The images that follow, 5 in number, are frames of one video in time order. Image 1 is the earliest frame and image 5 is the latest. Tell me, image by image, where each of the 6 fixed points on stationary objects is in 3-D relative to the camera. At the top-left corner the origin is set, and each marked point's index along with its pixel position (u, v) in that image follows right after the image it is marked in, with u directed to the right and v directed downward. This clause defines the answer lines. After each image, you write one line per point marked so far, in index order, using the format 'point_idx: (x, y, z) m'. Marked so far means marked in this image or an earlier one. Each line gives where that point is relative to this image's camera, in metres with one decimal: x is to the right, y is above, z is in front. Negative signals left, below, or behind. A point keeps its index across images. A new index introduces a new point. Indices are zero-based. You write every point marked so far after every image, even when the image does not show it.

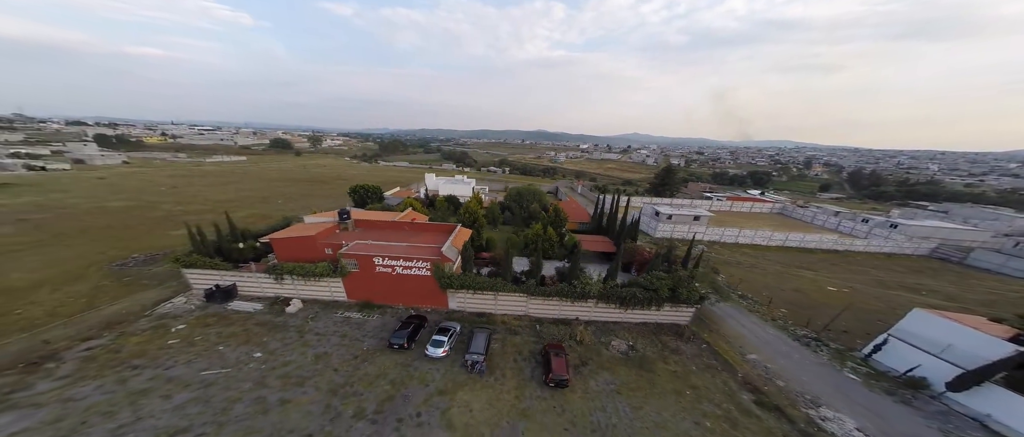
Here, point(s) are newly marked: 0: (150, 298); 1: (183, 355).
0: (-22.5, -5.1, +16.5) m
1: (-15.1, -6.7, +12.1) m
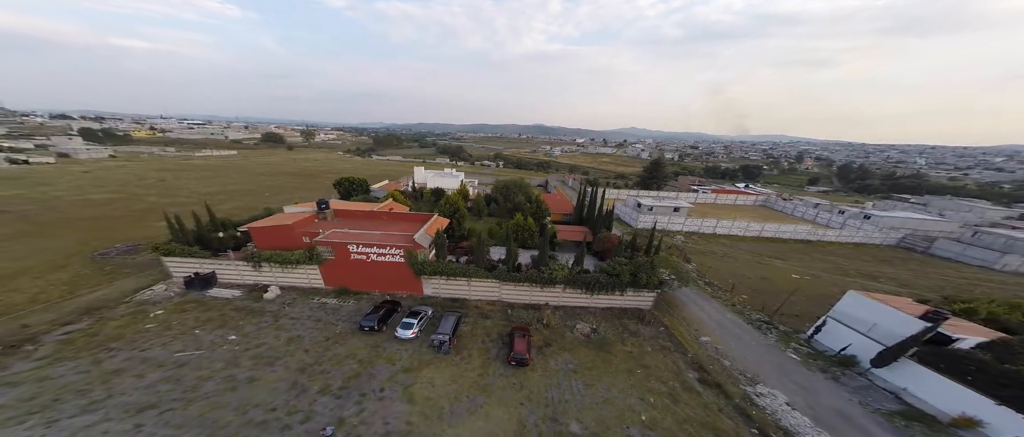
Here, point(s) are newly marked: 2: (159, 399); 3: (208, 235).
0: (-24.3, -4.5, +16.8) m
1: (-16.8, -6.1, +12.5) m
2: (-12.7, -6.9, +9.4) m
3: (-20.8, -1.2, +18.2) m
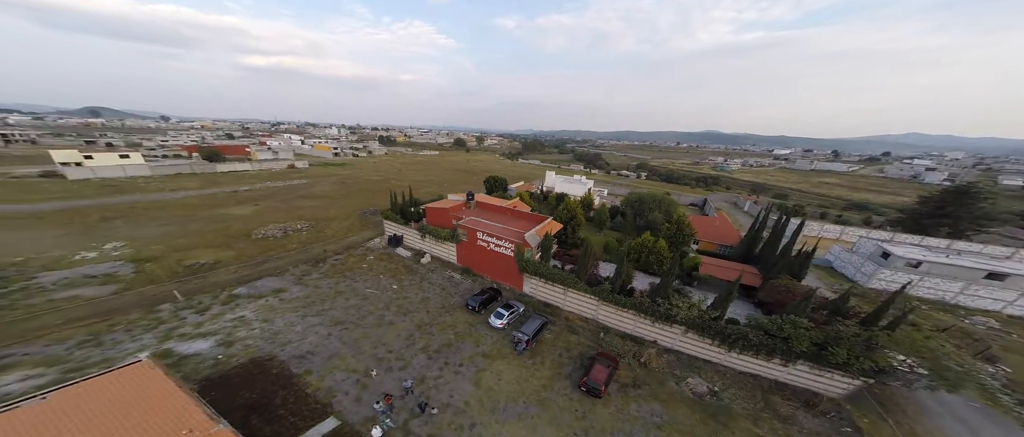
0: (-14.9, -1.6, +26.8) m
1: (-10.9, -4.1, +19.4) m
2: (-9.2, -5.4, +14.6) m
3: (-10.7, +1.0, +26.3) m
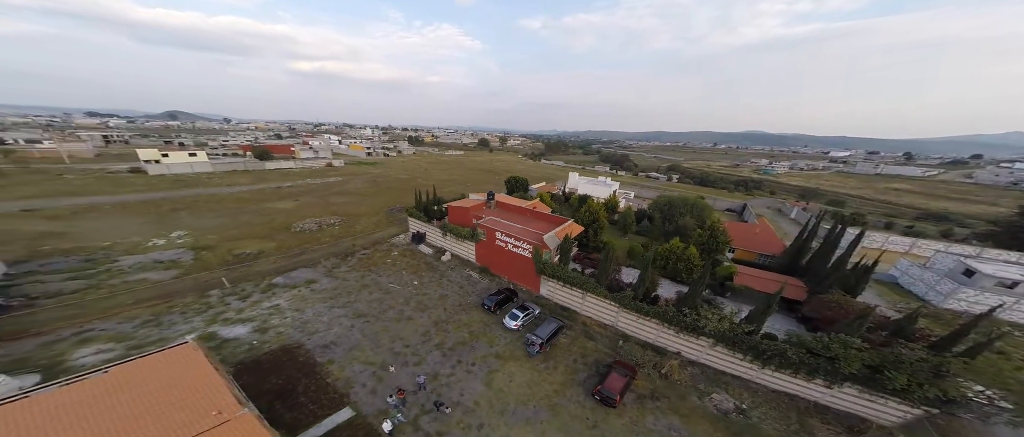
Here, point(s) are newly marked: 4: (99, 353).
0: (-12.9, -1.3, +27.9) m
1: (-9.6, -3.9, +20.2) m
2: (-8.3, -5.2, +15.2) m
3: (-8.7, +1.2, +27.0) m
4: (-18.2, -6.0, +11.6) m
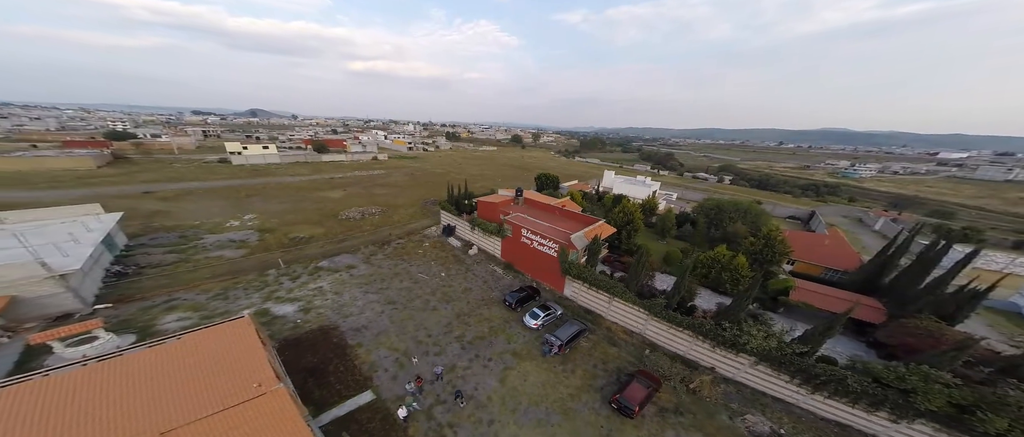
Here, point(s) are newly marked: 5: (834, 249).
0: (-9.9, -0.5, +29.1) m
1: (-7.7, -3.2, +21.1) m
2: (-7.0, -4.7, +16.1) m
3: (-5.7, +1.9, +27.6) m
4: (-17.3, -5.1, +13.7) m
5: (+24.1, -2.3, +19.8) m
